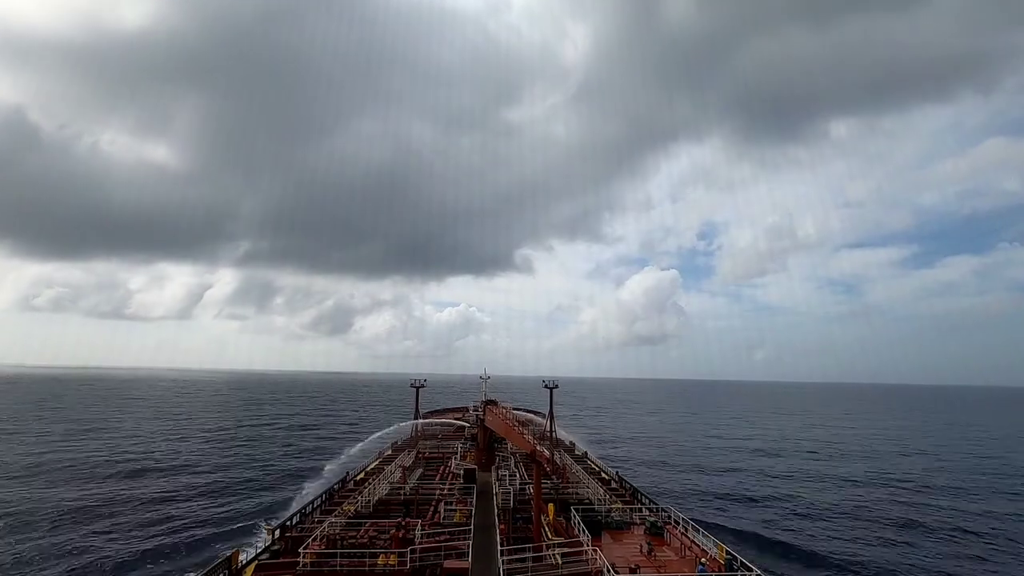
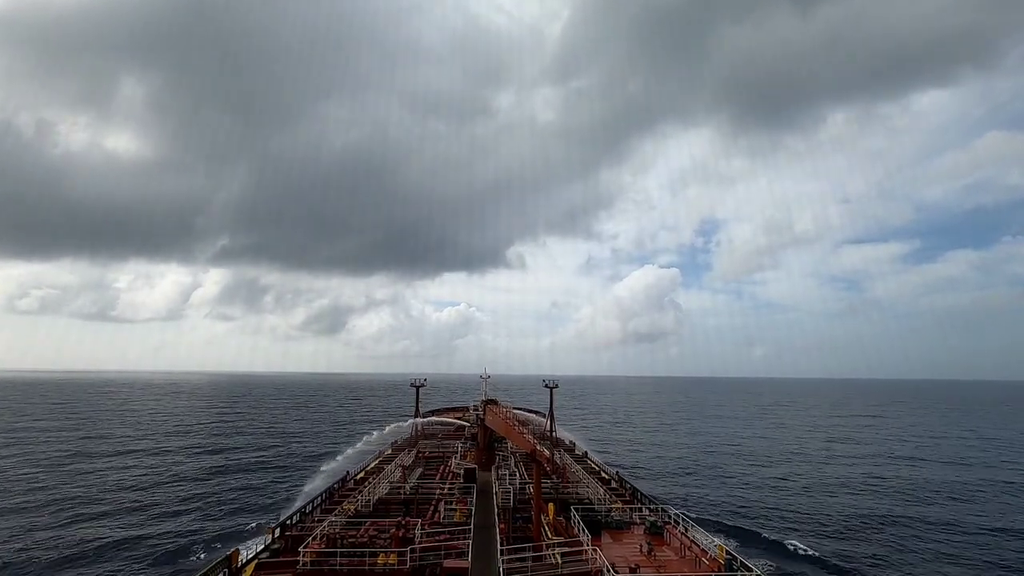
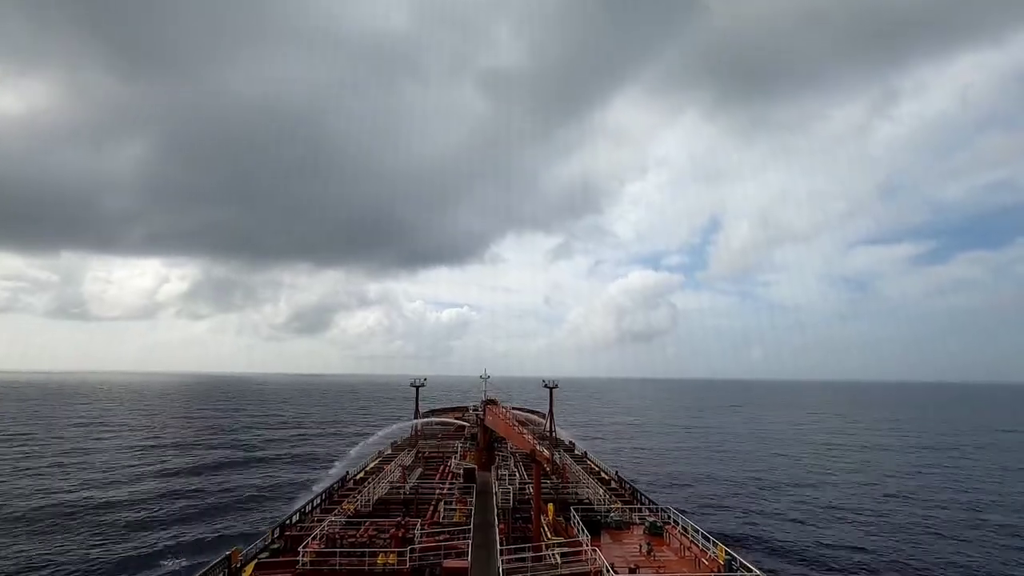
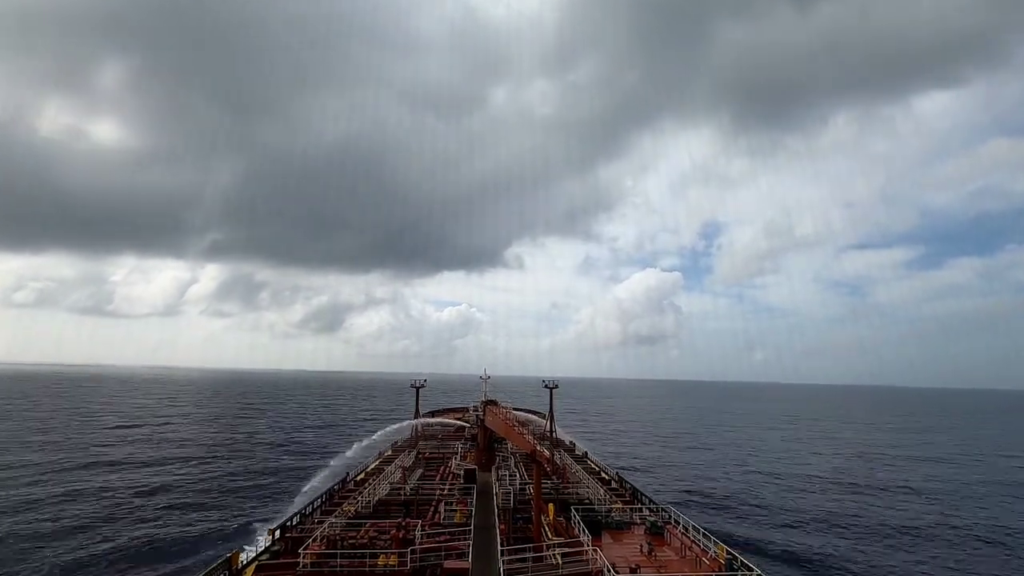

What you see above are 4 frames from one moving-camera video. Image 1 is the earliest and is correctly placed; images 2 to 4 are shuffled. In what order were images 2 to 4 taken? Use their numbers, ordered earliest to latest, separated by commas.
2, 4, 3
